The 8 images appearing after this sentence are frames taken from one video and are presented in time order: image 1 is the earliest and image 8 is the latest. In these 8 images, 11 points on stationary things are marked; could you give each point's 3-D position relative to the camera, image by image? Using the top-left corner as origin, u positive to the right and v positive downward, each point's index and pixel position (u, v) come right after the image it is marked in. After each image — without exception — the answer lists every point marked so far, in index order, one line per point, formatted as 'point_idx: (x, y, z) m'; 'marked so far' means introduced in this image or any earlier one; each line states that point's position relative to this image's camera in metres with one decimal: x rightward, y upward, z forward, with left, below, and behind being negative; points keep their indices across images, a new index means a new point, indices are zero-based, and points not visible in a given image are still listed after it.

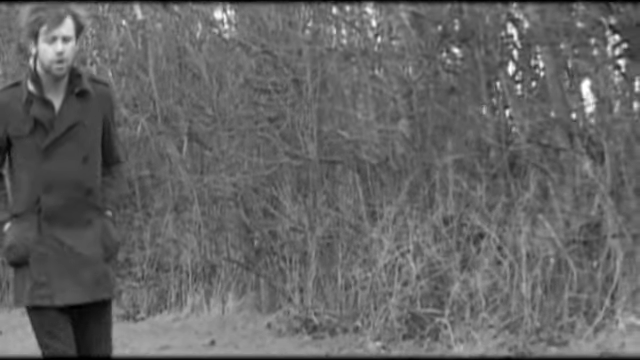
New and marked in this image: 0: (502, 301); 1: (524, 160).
0: (+0.6, -0.4, +7.3) m
1: (+0.7, +0.1, +7.3) m
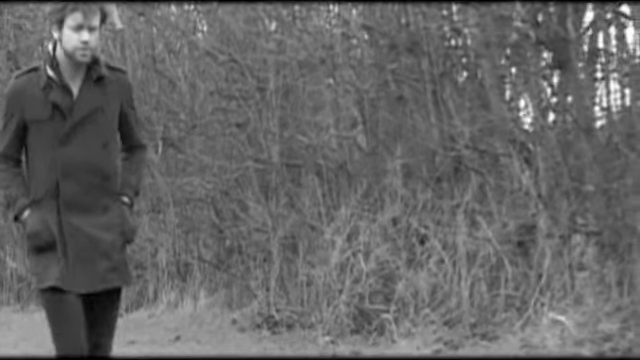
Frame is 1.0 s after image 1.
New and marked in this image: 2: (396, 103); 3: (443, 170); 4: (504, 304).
0: (+0.4, -0.4, +7.8) m
1: (+0.5, 0.0, +7.7) m
2: (+0.3, +0.3, +8.2) m
3: (+0.4, 0.0, +7.9) m
4: (+0.6, -0.4, +7.6) m
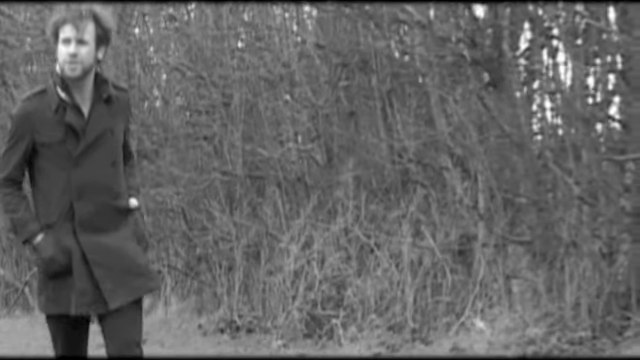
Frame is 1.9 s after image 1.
0: (+0.3, -0.5, +8.2) m
1: (+0.3, 0.0, +8.2) m
2: (+0.1, +0.2, +8.6) m
3: (+0.3, 0.0, +8.3) m
4: (+0.4, -0.5, +8.0) m
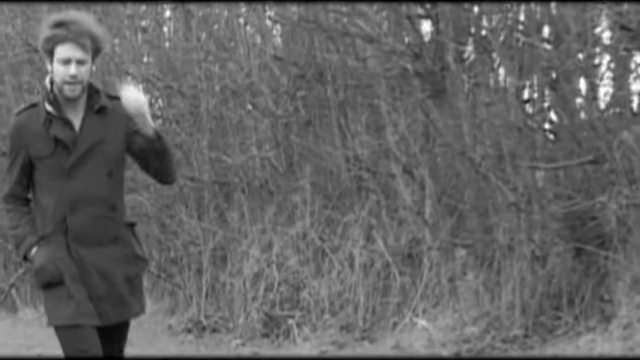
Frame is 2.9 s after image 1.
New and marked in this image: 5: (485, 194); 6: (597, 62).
0: (+0.1, -0.5, +8.6) m
1: (+0.2, 0.0, +8.6) m
2: (-0.1, +0.2, +9.0) m
3: (+0.1, 0.0, +8.7) m
4: (+0.3, -0.5, +8.4) m
5: (+0.6, 0.0, +7.8) m
6: (+0.9, +0.4, +7.2) m
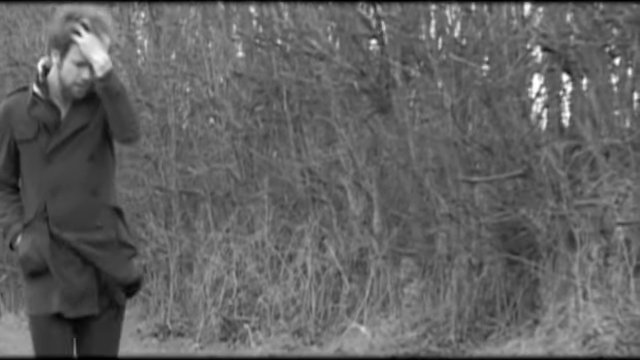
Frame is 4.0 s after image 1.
0: (-0.1, -0.5, +9.0) m
1: (0.0, -0.1, +9.0) m
2: (-0.2, +0.2, +9.4) m
3: (-0.1, -0.1, +9.1) m
4: (+0.1, -0.5, +8.8) m
5: (+0.4, -0.1, +8.2) m
6: (+0.7, +0.3, +7.6) m
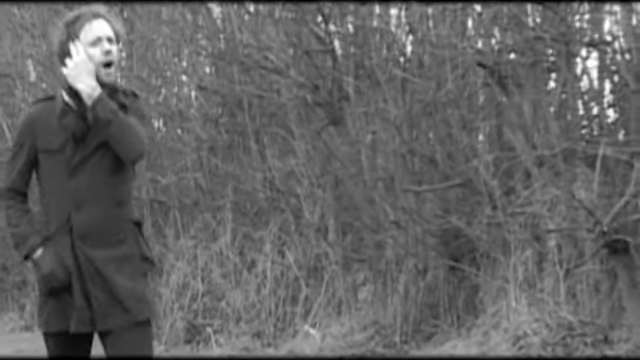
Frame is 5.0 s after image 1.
0: (-0.3, -0.6, +9.4) m
1: (-0.2, -0.1, +9.4) m
2: (-0.4, +0.1, +9.9) m
3: (-0.3, -0.1, +9.5) m
4: (-0.1, -0.6, +9.2) m
5: (+0.2, -0.1, +8.6) m
6: (+0.5, +0.3, +8.0) m
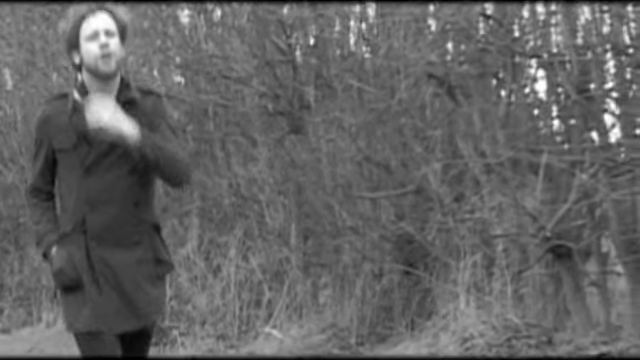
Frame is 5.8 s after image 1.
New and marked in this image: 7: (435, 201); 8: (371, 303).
0: (-0.4, -0.6, +9.6) m
1: (-0.3, -0.1, +9.6) m
2: (-0.6, +0.1, +10.1) m
3: (-0.4, -0.1, +9.8) m
4: (-0.2, -0.6, +9.4) m
5: (+0.1, -0.2, +8.9) m
6: (+0.4, +0.3, +8.3) m
7: (+0.4, -0.1, +8.1) m
8: (+0.2, -0.5, +8.7) m
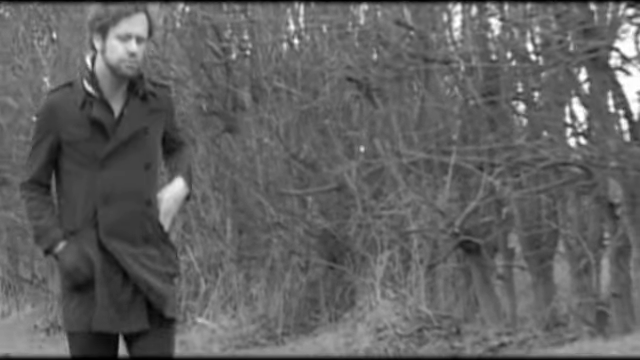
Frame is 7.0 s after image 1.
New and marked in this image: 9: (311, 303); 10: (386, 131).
0: (-0.7, -0.6, +10.1) m
1: (-0.6, -0.1, +10.1) m
2: (-0.9, +0.1, +10.5) m
3: (-0.7, -0.1, +10.2) m
4: (-0.5, -0.6, +9.9) m
5: (-0.2, -0.1, +9.3) m
6: (+0.1, +0.3, +8.7) m
7: (+0.1, -0.1, +8.5) m
8: (-0.1, -0.5, +9.2) m
9: (0.0, -0.5, +9.2) m
10: (+0.3, +0.2, +8.4) m
